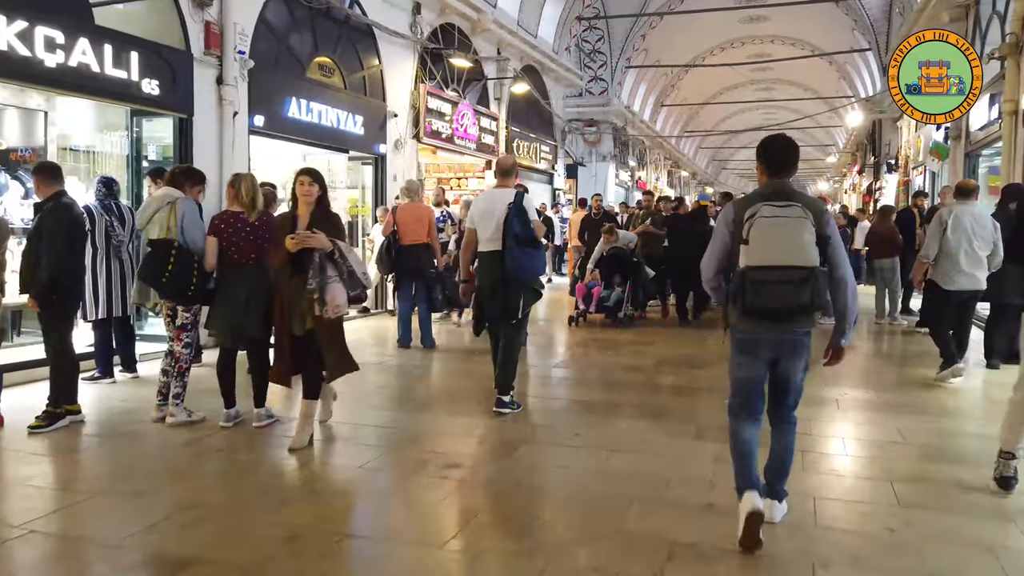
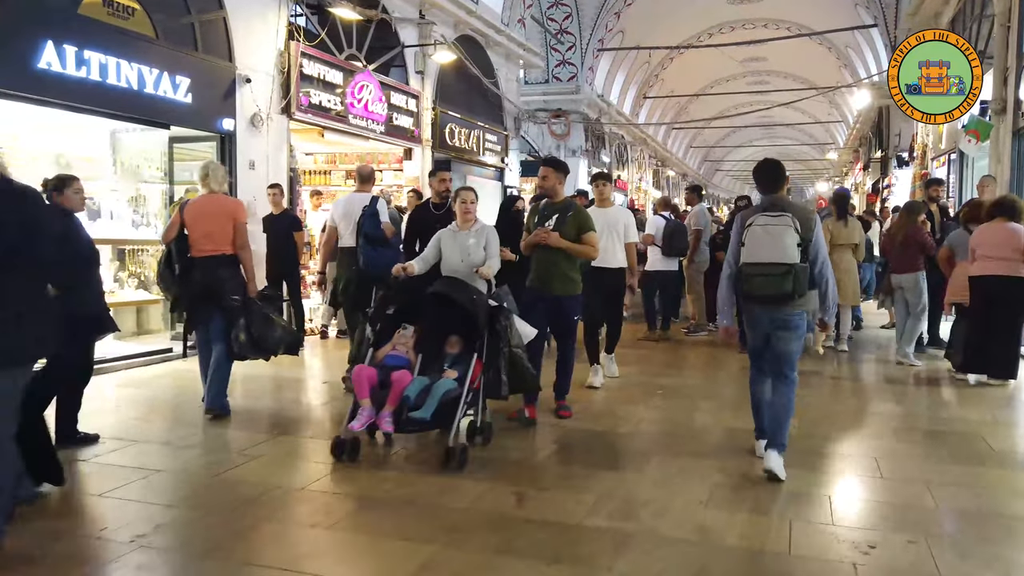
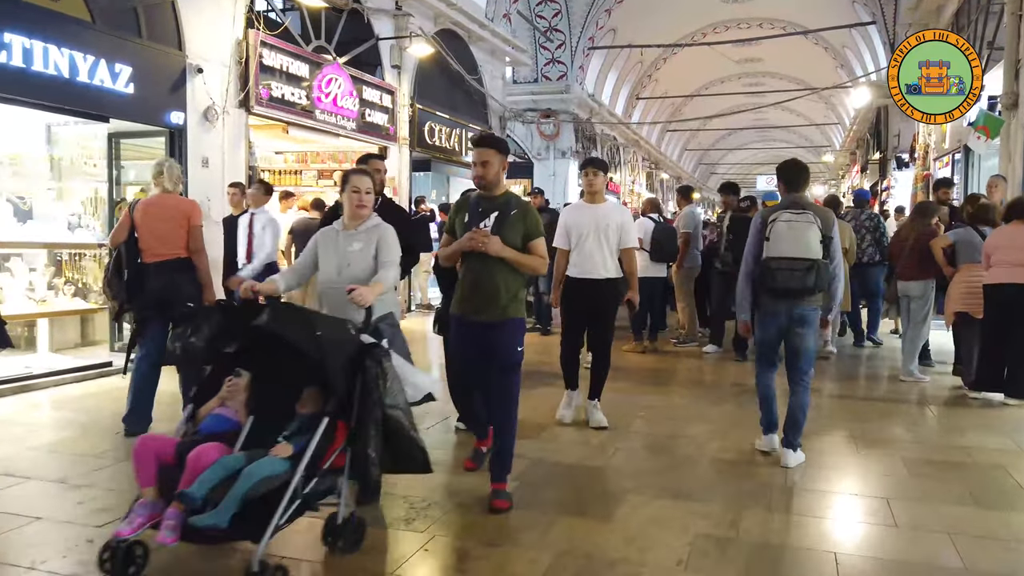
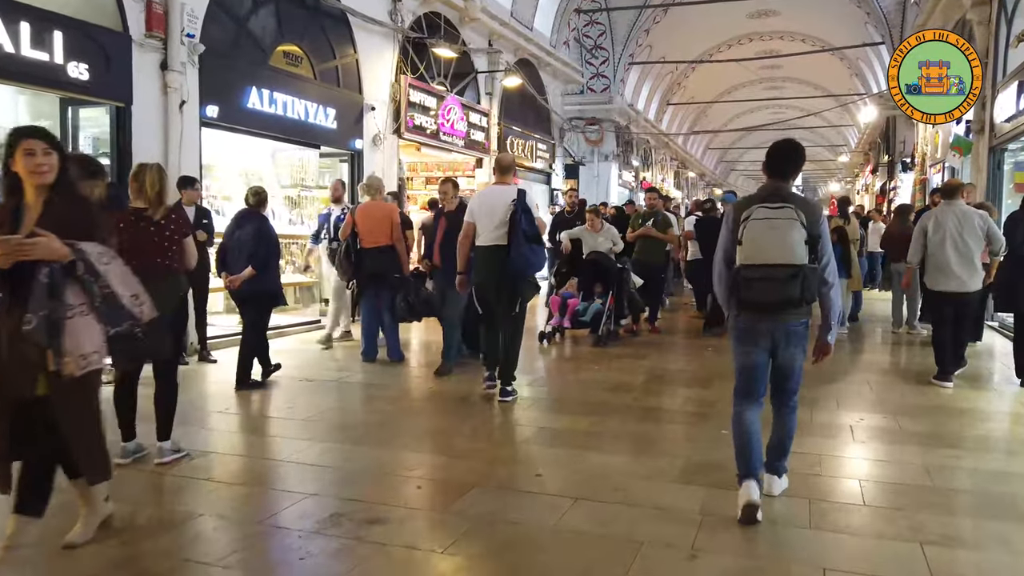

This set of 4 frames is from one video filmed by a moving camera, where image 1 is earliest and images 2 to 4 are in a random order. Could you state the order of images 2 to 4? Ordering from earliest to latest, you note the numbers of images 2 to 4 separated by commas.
4, 2, 3
